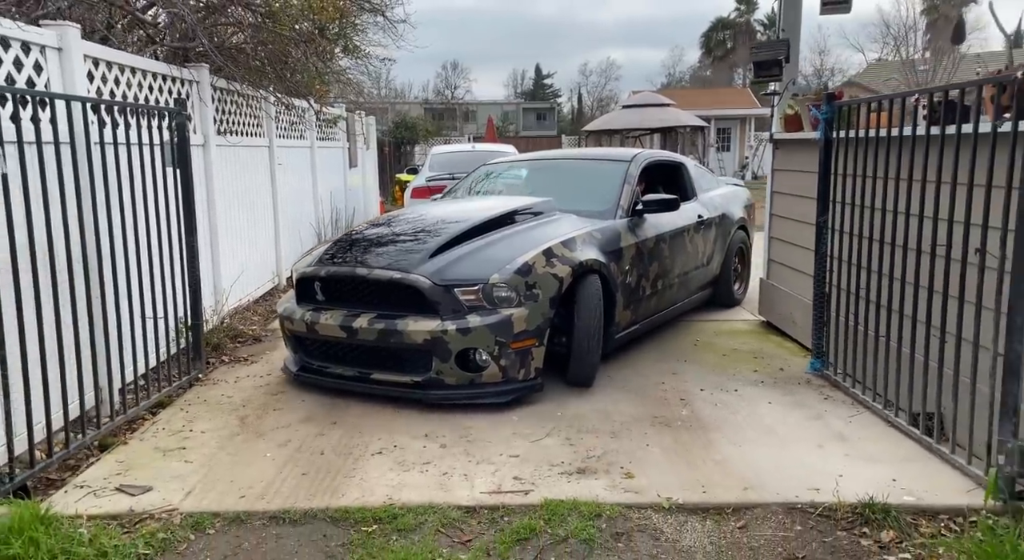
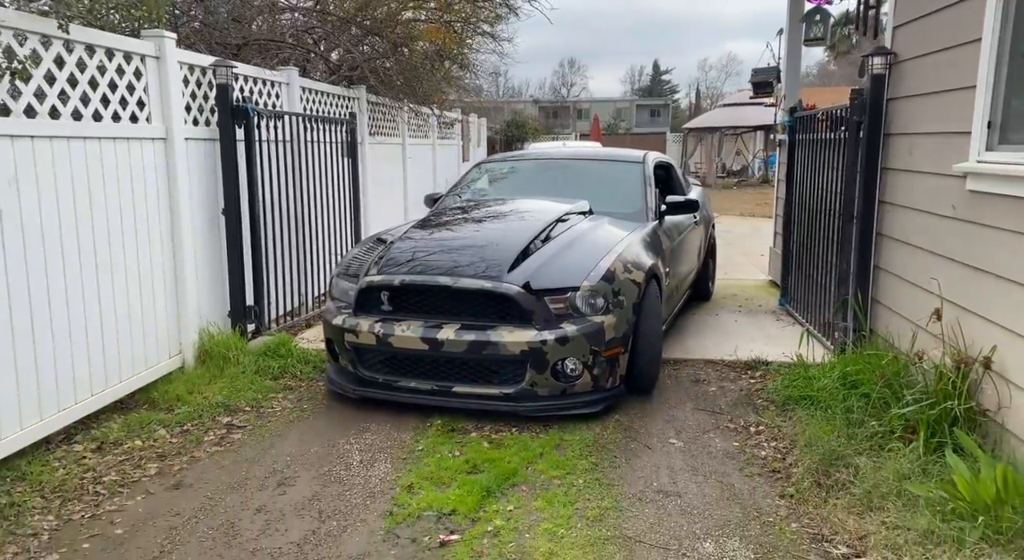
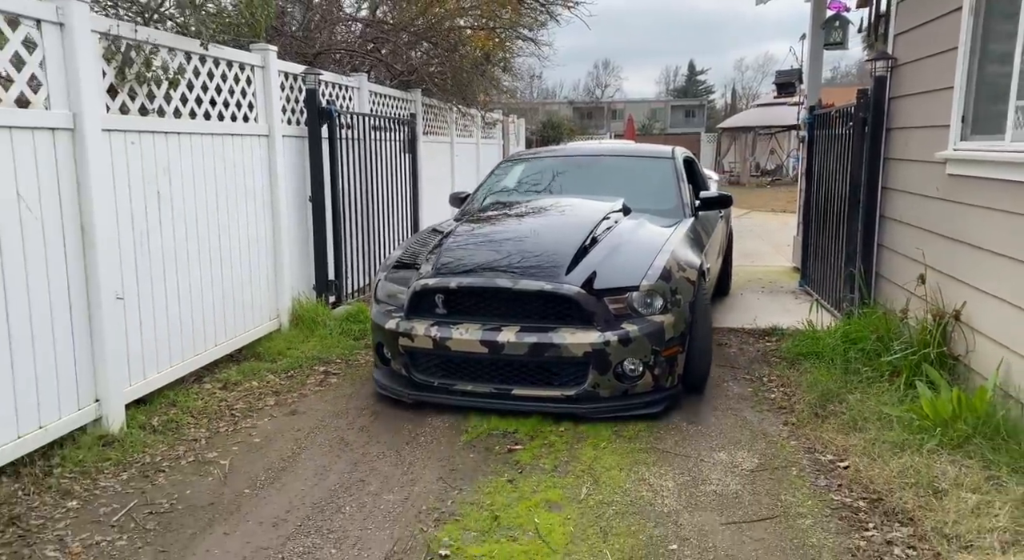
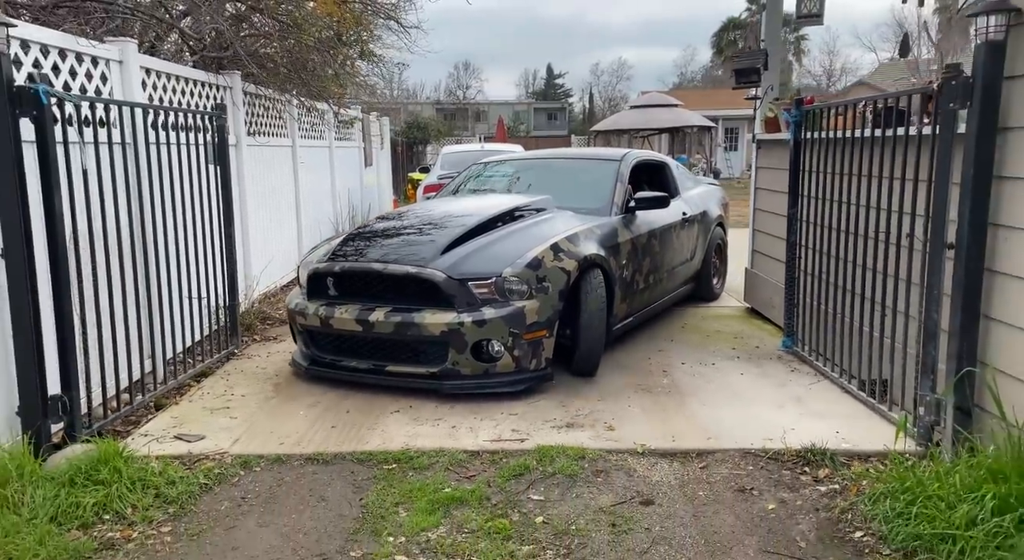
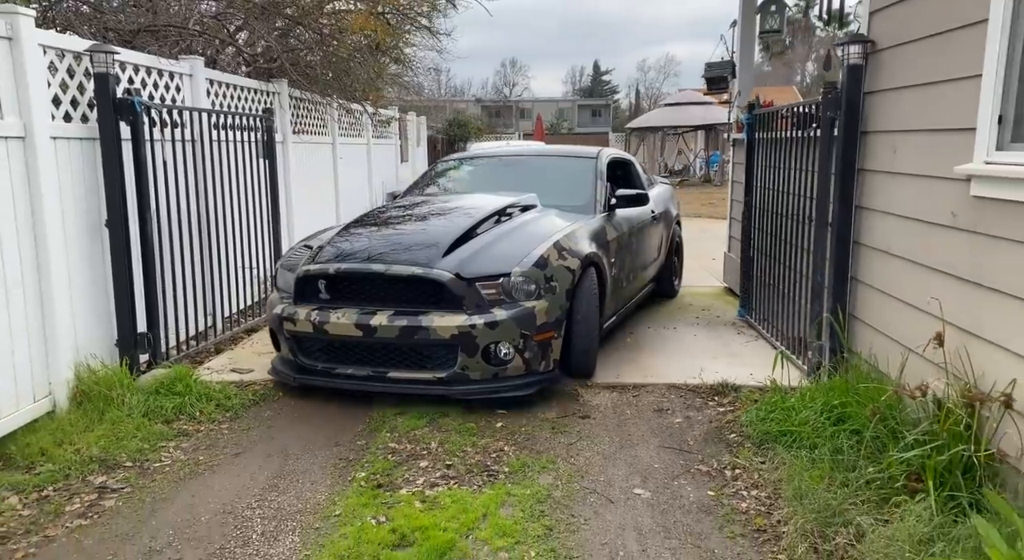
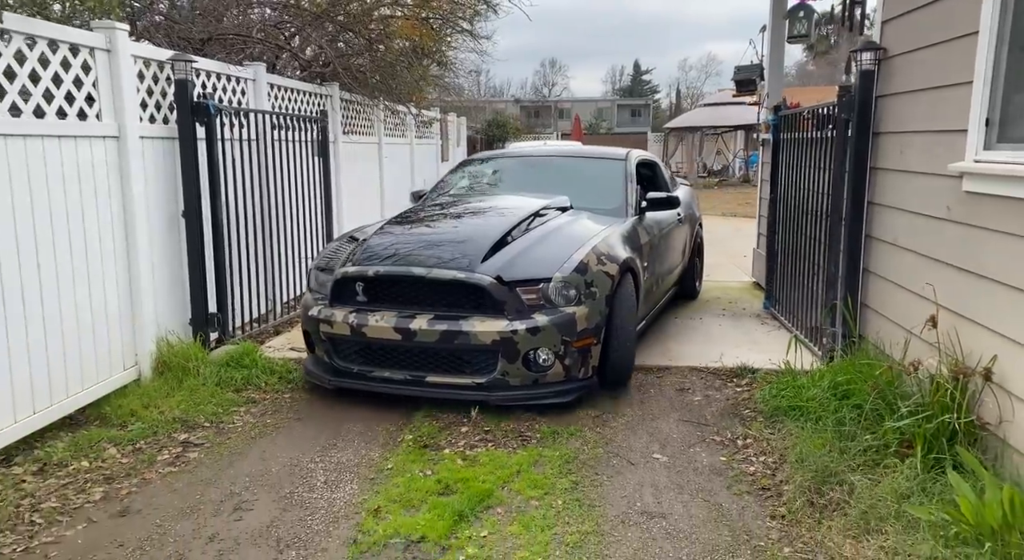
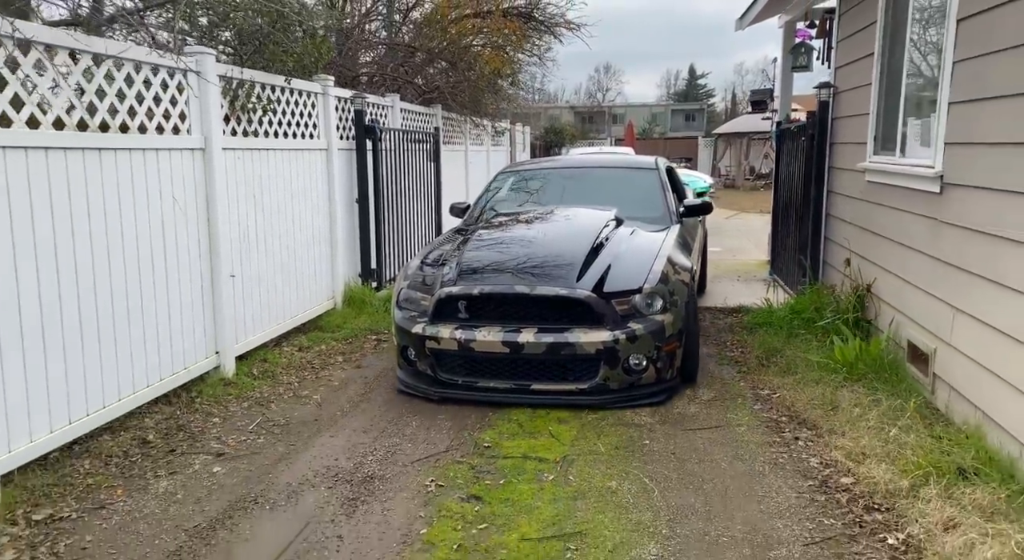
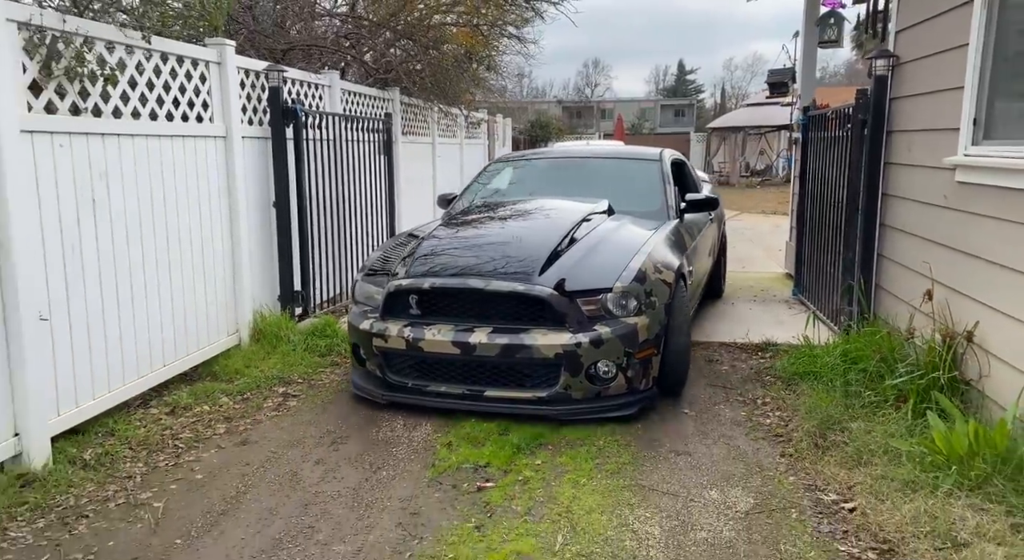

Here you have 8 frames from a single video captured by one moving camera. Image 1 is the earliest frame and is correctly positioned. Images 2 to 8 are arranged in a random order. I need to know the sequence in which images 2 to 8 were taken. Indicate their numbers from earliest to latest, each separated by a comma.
4, 5, 6, 2, 8, 3, 7
